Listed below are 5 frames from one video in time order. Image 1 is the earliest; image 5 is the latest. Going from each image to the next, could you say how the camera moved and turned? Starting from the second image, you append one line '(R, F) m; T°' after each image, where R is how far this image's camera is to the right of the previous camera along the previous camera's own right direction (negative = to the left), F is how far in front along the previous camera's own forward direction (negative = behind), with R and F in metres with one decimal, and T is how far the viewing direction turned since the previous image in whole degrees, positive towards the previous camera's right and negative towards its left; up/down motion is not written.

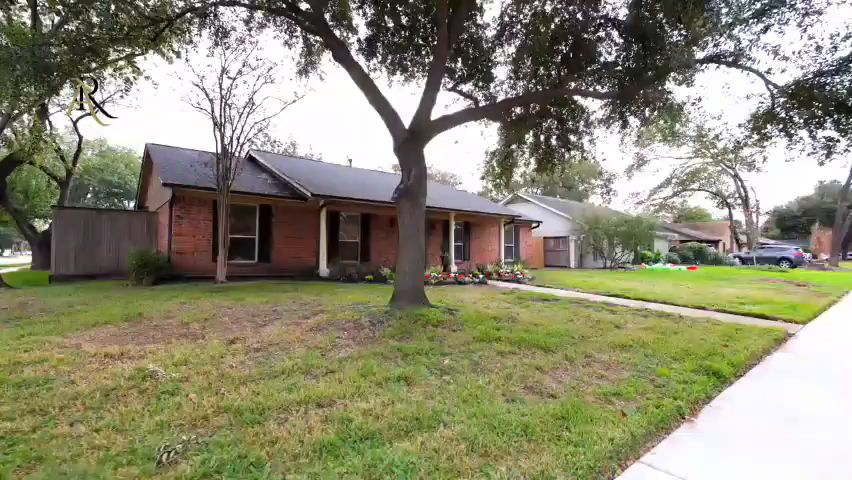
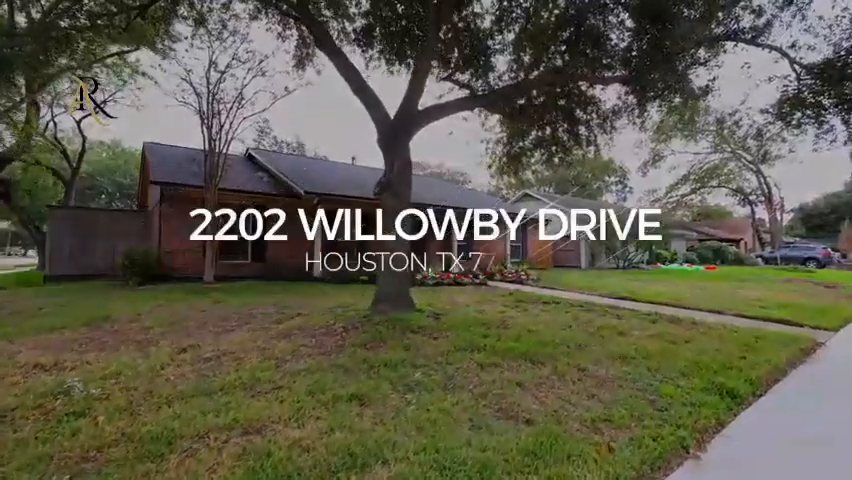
(+0.4, +0.6) m; -2°
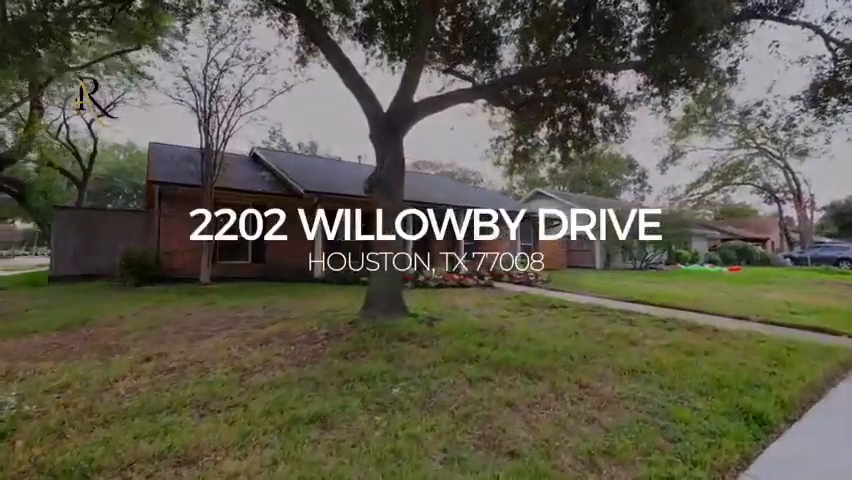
(+0.3, +0.5) m; -2°
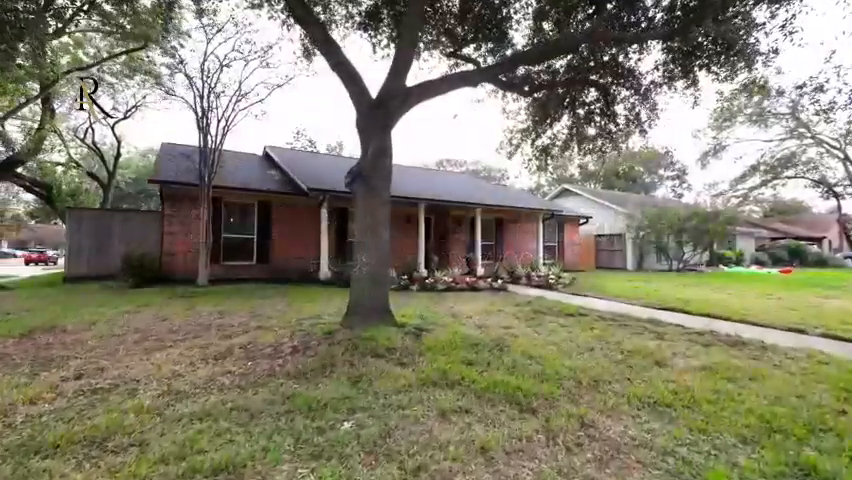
(+0.5, +0.8) m; -4°
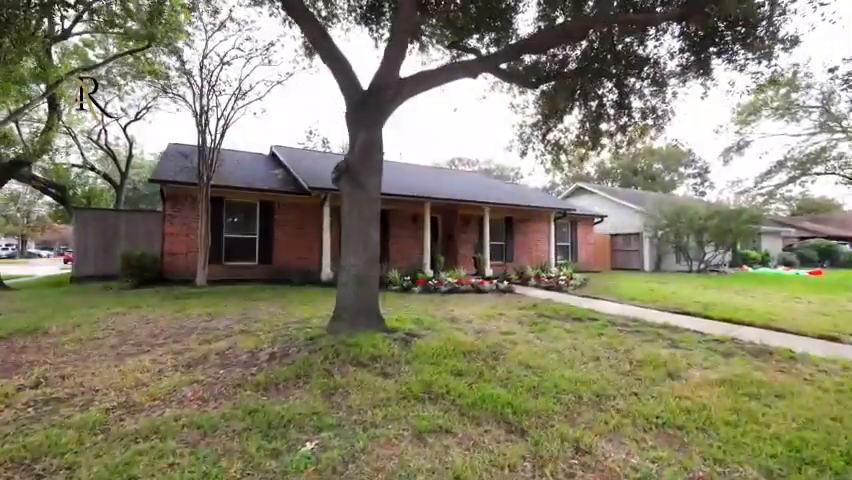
(+0.3, +0.4) m; -2°
